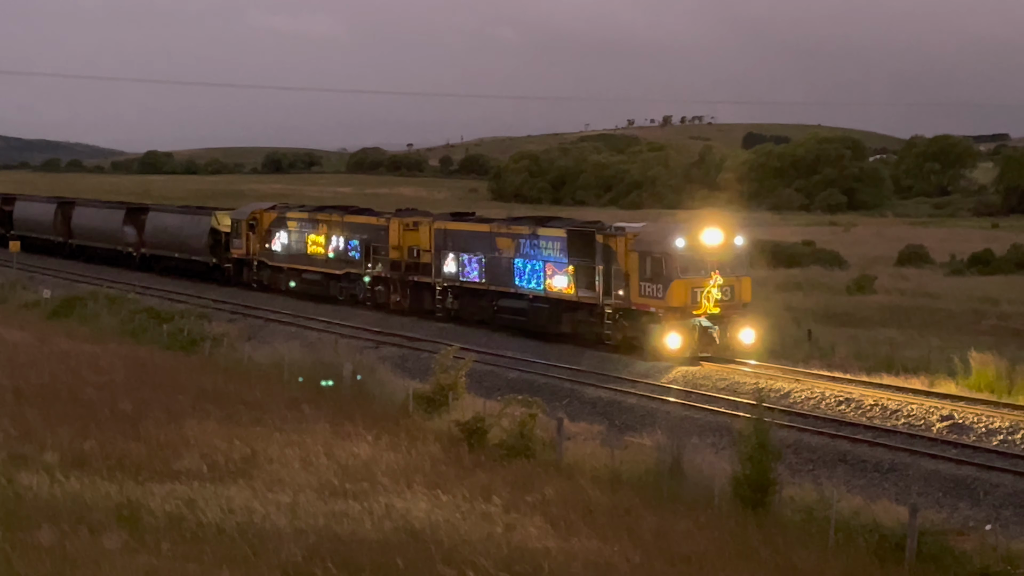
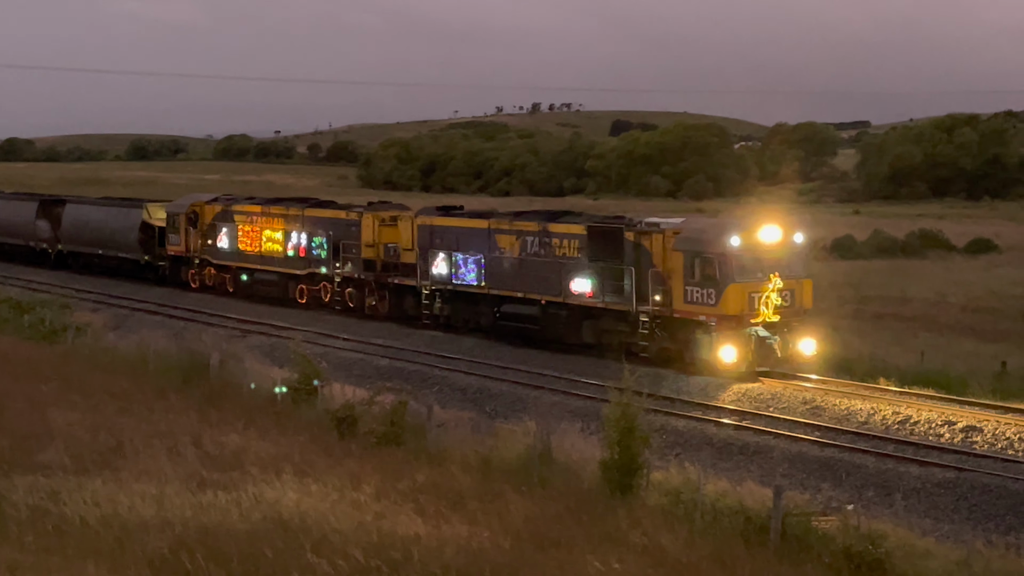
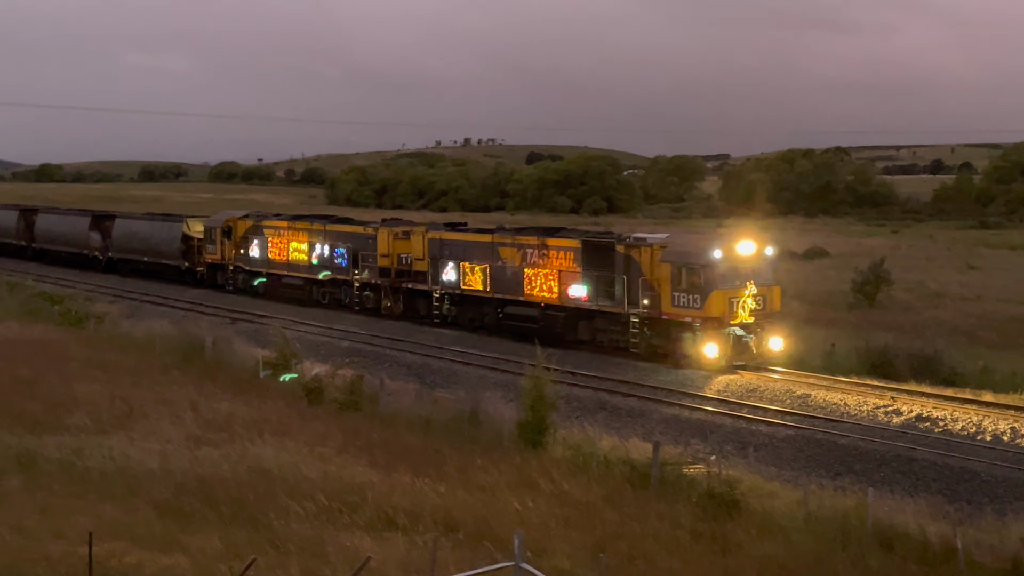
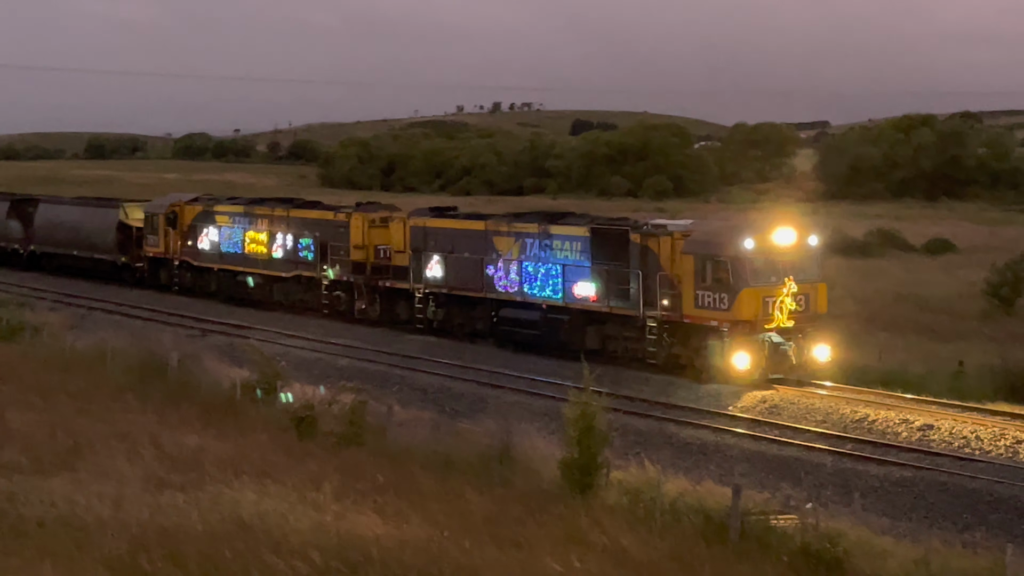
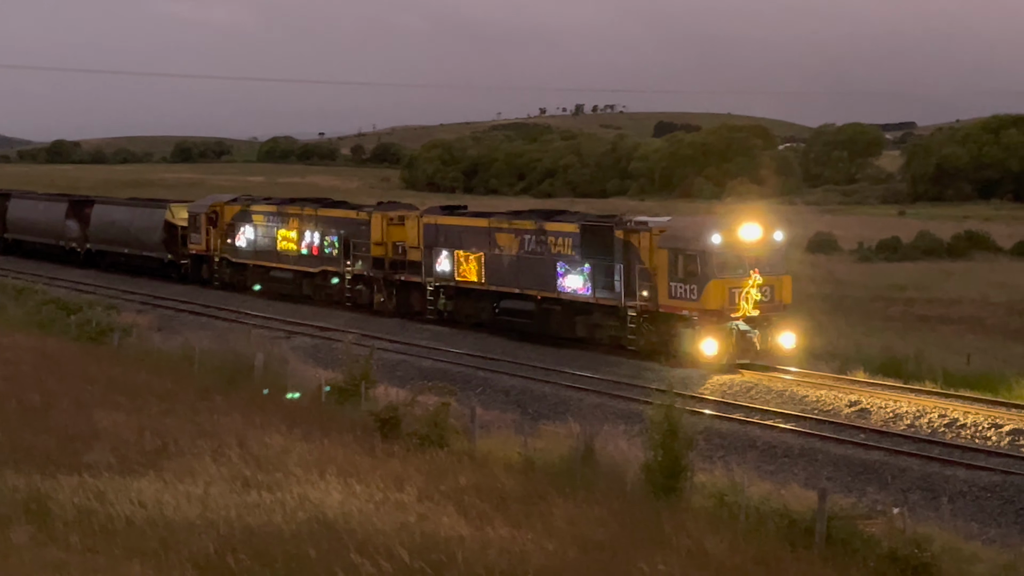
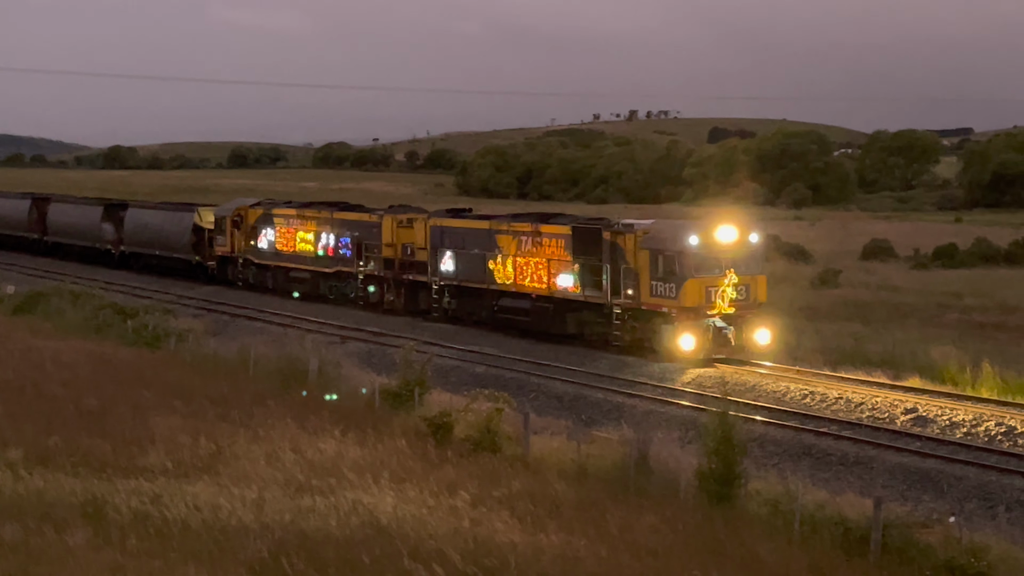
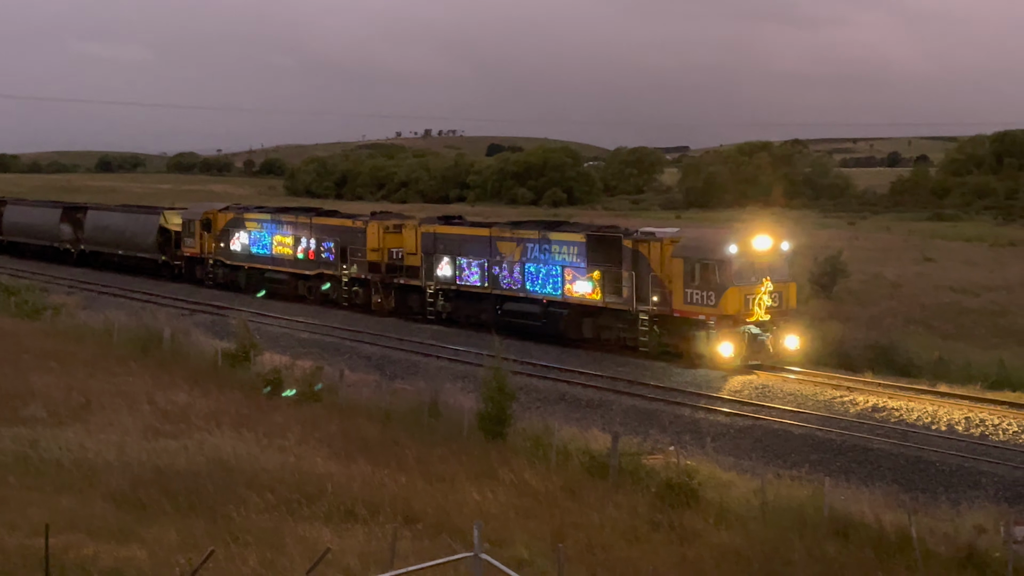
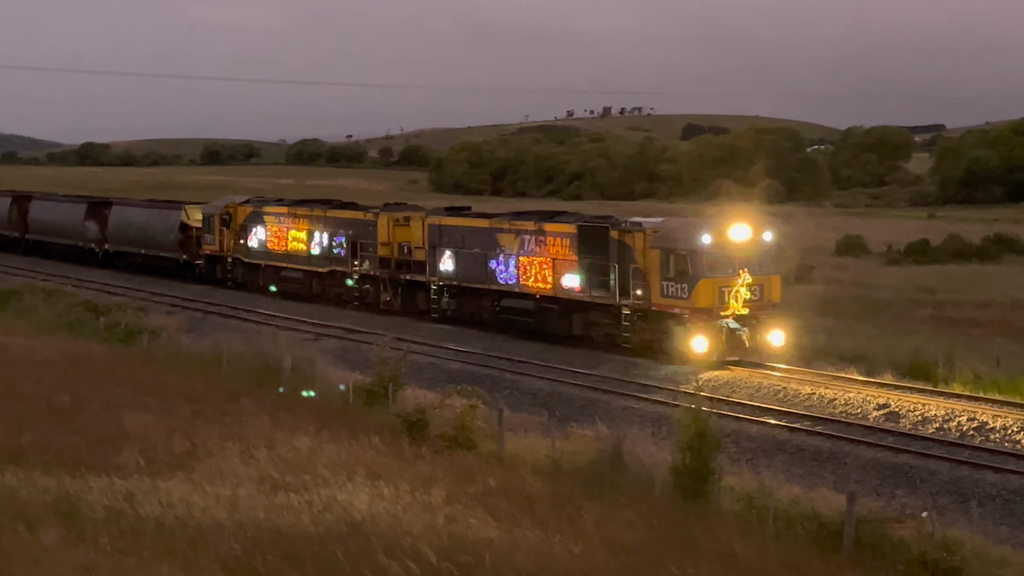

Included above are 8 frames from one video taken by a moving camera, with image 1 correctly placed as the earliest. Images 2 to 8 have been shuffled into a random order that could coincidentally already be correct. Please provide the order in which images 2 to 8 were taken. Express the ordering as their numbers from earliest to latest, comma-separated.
6, 8, 5, 2, 4, 3, 7
